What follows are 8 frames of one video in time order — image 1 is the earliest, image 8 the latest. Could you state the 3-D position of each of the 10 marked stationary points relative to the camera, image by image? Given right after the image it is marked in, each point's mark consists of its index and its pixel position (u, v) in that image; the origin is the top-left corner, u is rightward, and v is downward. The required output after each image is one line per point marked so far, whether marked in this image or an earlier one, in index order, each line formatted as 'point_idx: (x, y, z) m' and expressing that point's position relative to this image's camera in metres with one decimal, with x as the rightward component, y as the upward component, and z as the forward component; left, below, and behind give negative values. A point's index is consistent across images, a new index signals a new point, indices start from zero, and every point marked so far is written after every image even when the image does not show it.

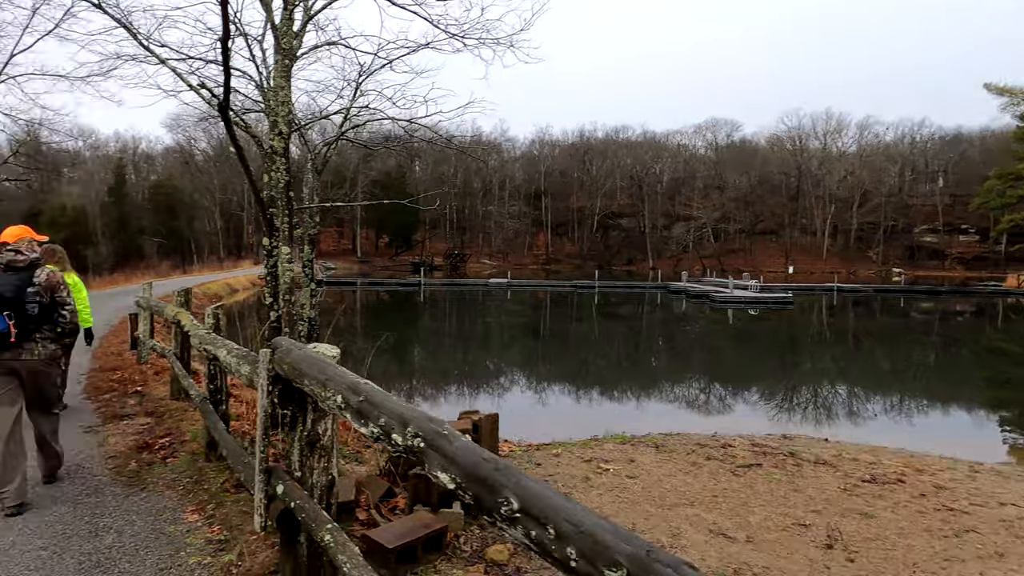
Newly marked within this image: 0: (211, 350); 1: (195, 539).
0: (-1.4, -0.3, +3.2) m
1: (-1.3, -1.0, +2.7) m
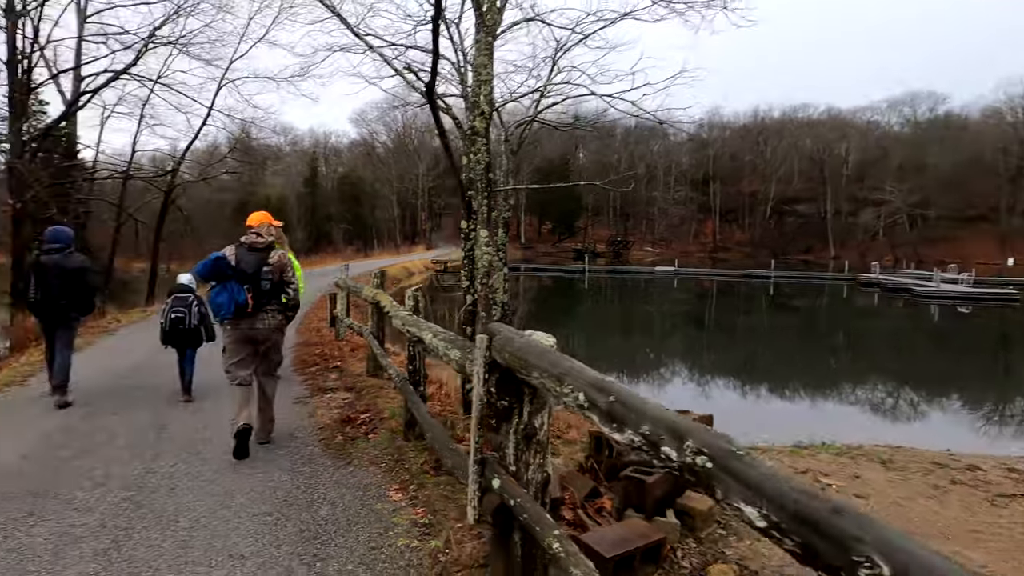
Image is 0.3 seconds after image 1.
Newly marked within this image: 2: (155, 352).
0: (-0.5, -0.2, +3.2) m
1: (-0.5, -1.0, +2.8) m
2: (-3.8, -0.7, +7.2) m
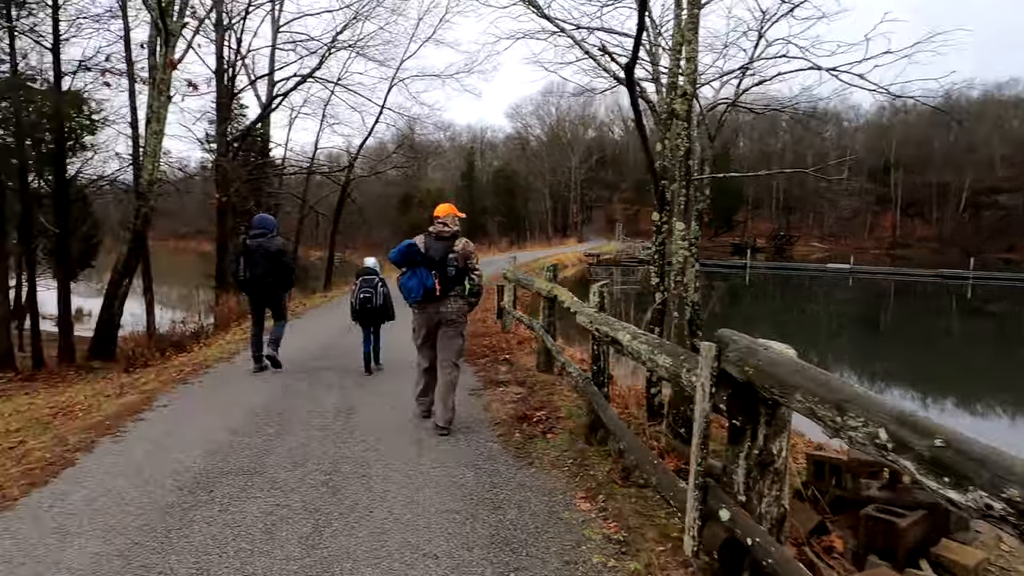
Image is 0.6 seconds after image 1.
0: (+0.4, -0.2, +3.0) m
1: (+0.3, -1.0, +2.6) m
2: (-2.0, -0.5, +7.6) m
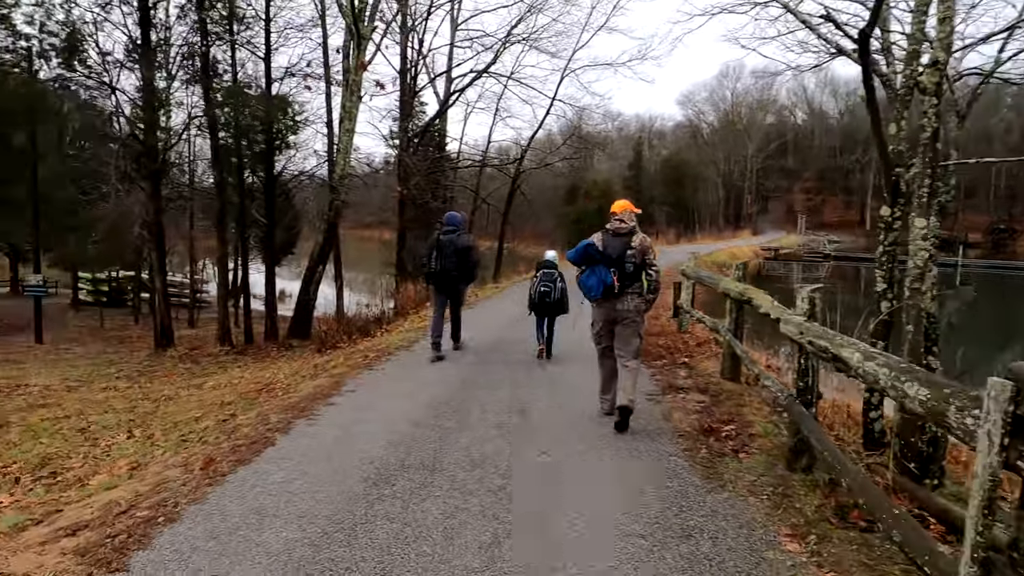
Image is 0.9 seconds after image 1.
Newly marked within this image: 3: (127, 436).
0: (+1.2, -0.2, +2.5) m
1: (+1.0, -1.0, +2.2) m
2: (0.0, -0.4, +7.6) m
3: (-3.1, -1.2, +5.3) m
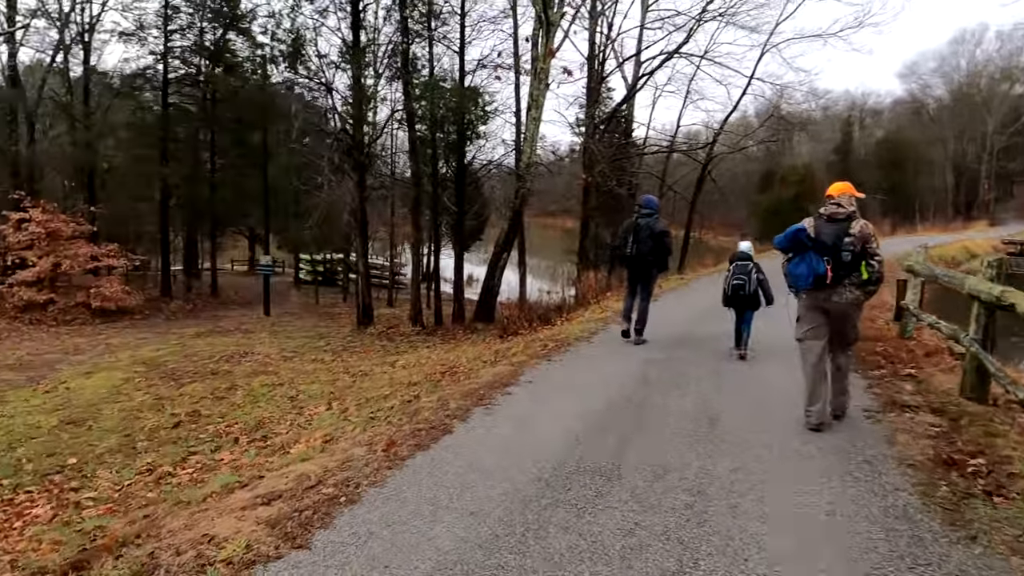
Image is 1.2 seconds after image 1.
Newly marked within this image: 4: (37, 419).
0: (+1.8, -0.3, +1.9) m
1: (+1.5, -1.0, +1.6) m
2: (+2.0, -0.4, +7.1) m
3: (-1.6, -1.0, +5.7) m
4: (-4.5, -1.2, +6.3) m
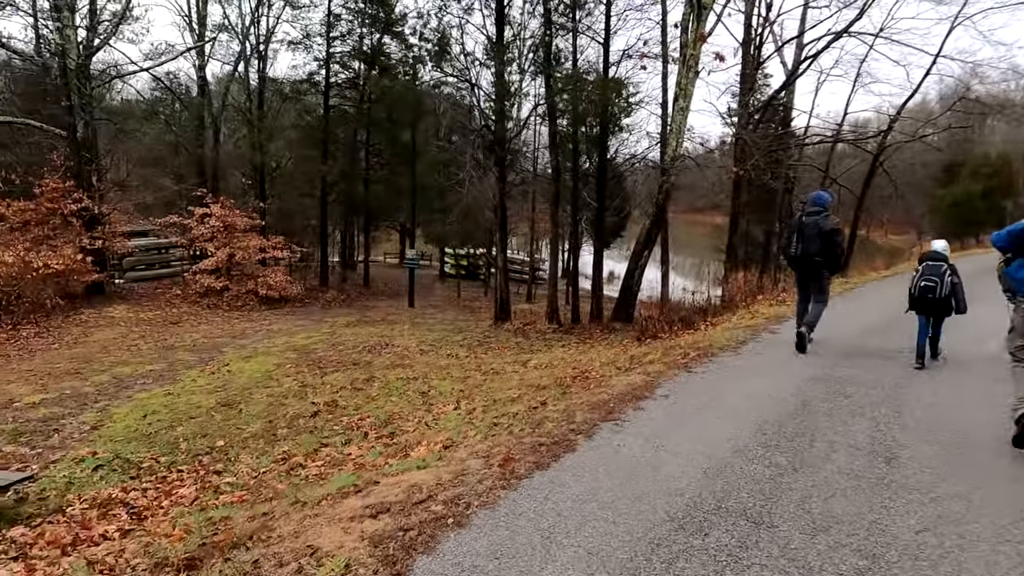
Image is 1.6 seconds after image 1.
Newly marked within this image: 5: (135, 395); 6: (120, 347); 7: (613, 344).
0: (+2.1, -0.3, +1.2) m
1: (+1.7, -1.1, +1.0) m
2: (+3.3, -0.4, +6.2) m
3: (-0.5, -1.0, +5.6) m
4: (-3.2, -1.1, +6.8) m
5: (-4.1, -1.2, +7.3) m
6: (-6.2, -0.9, +10.4) m
7: (+1.4, -0.8, +9.3) m
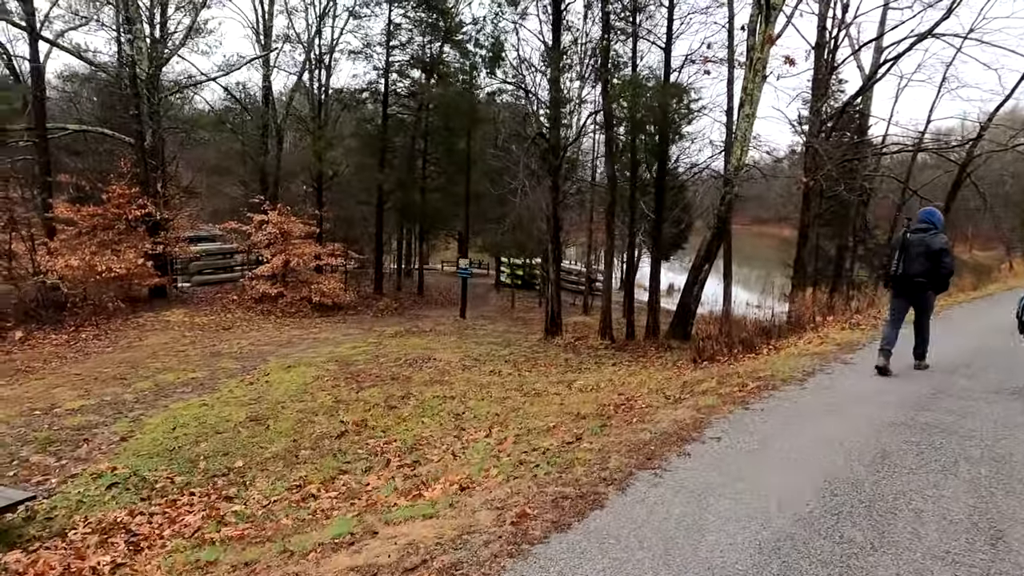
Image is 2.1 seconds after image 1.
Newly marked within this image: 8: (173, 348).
0: (+2.0, -0.5, +0.5) m
1: (+1.5, -1.2, +0.4) m
2: (+3.7, -0.6, +5.5) m
3: (-0.2, -1.1, +5.2) m
4: (-2.8, -1.2, +6.6) m
5: (-3.7, -1.3, +7.2) m
6: (-5.5, -1.0, +10.5) m
7: (+2.0, -1.0, +8.7) m
8: (-5.6, -1.0, +10.9) m
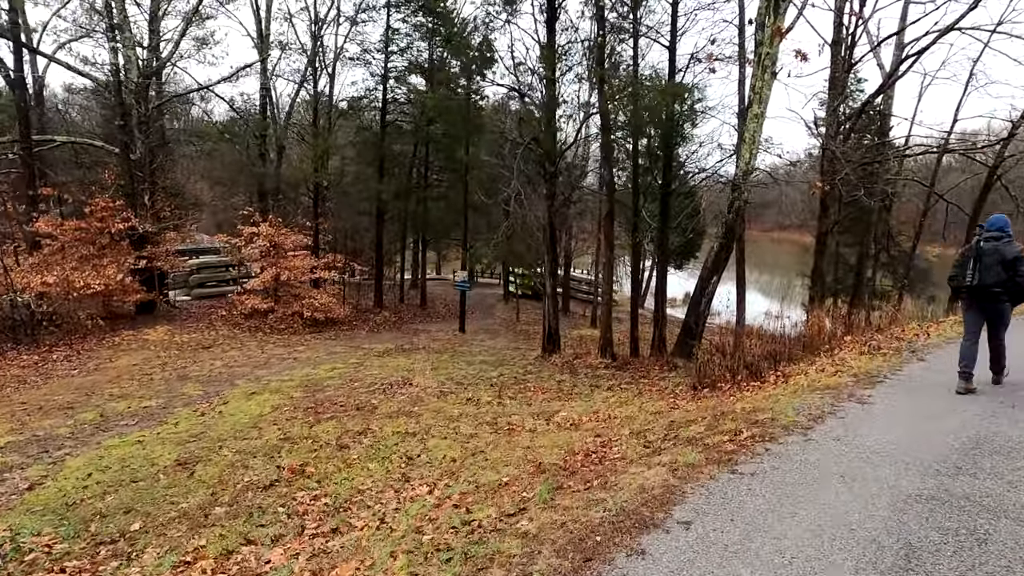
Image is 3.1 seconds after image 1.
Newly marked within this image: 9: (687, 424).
0: (+1.5, -0.6, -0.3) m
1: (+1.0, -1.3, -0.5) m
2: (+3.3, -0.8, +4.6) m
3: (-0.5, -1.3, +4.4) m
4: (-3.1, -1.5, +5.9) m
5: (-4.0, -1.5, +6.5) m
6: (-5.6, -1.3, +9.8) m
7: (+1.8, -1.2, +7.8) m
8: (-5.8, -1.3, +10.2) m
9: (+1.3, -1.0, +4.9) m
